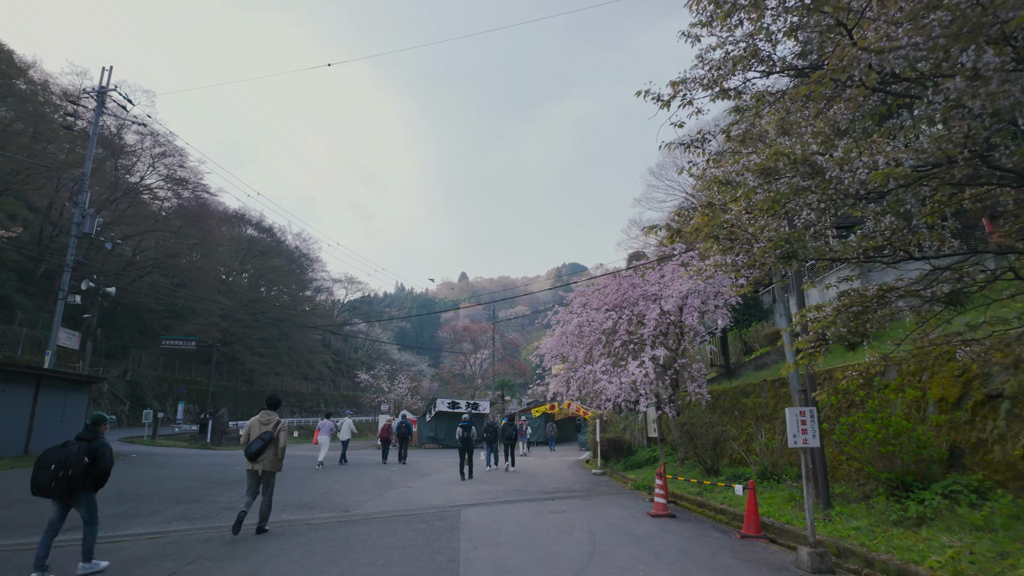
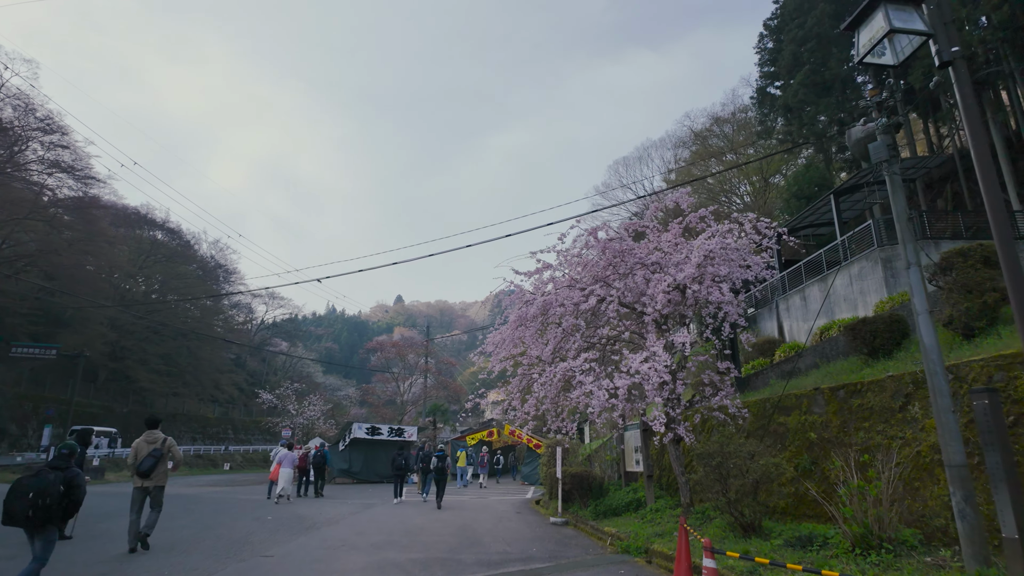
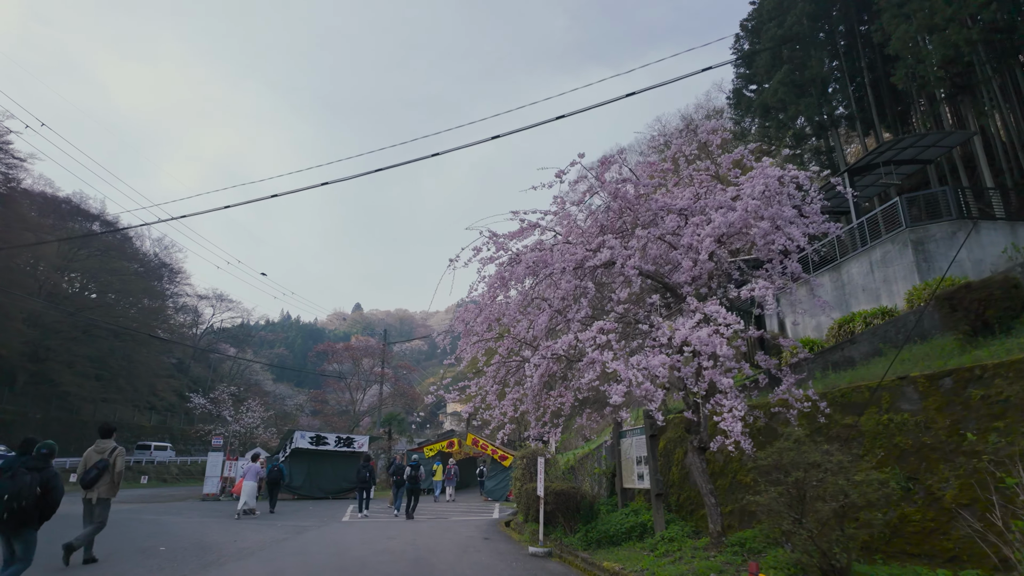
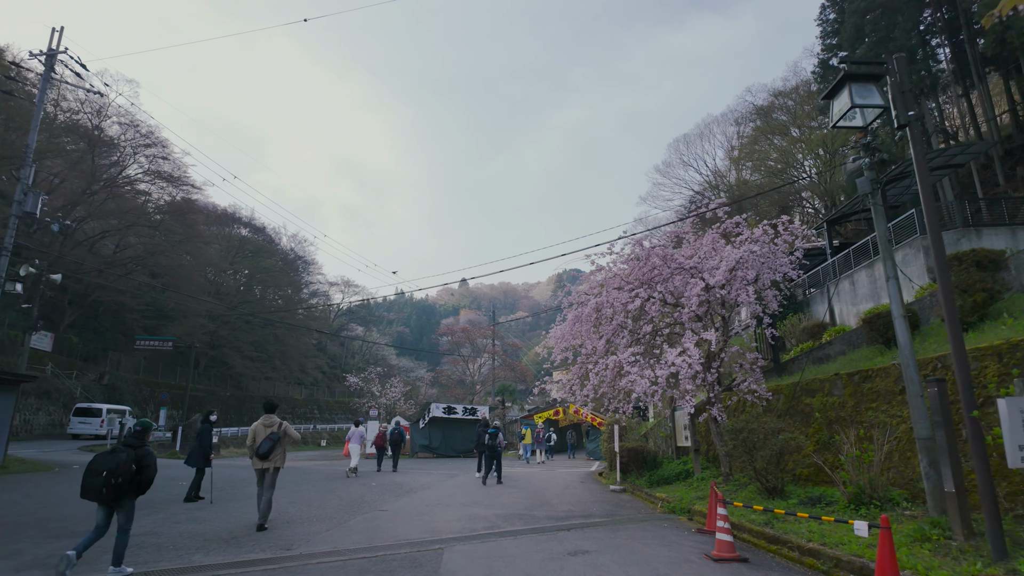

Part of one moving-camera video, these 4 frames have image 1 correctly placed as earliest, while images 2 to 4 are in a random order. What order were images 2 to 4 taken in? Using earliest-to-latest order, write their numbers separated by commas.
4, 2, 3
